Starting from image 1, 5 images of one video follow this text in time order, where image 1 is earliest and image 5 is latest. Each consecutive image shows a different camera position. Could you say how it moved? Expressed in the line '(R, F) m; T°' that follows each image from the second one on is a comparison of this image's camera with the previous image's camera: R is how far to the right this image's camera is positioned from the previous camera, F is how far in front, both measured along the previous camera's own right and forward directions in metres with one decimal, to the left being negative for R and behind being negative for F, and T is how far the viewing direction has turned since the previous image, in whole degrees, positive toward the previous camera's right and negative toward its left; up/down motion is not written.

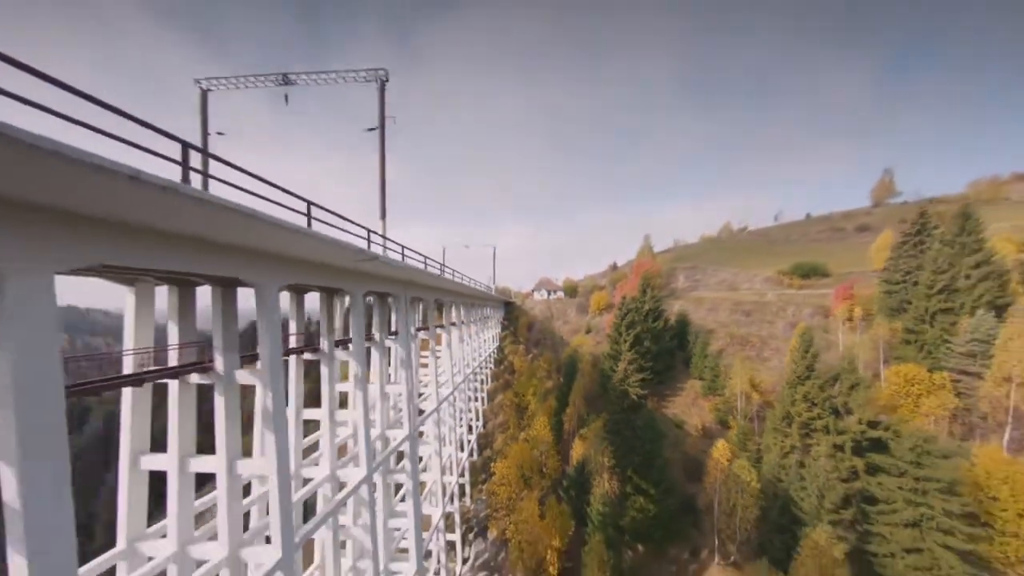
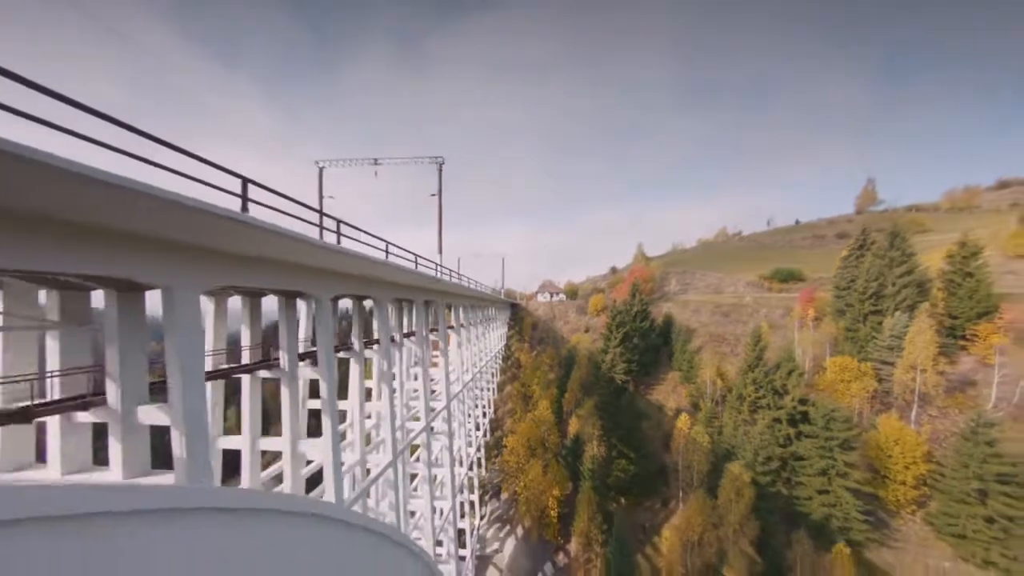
(-0.5, -5.5) m; -1°
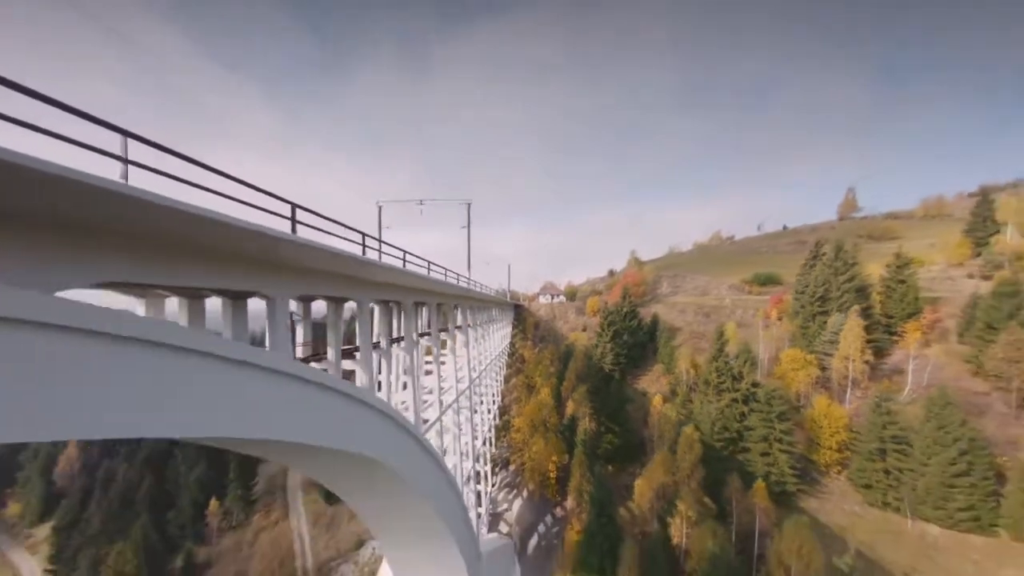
(-0.5, -5.8) m; 0°
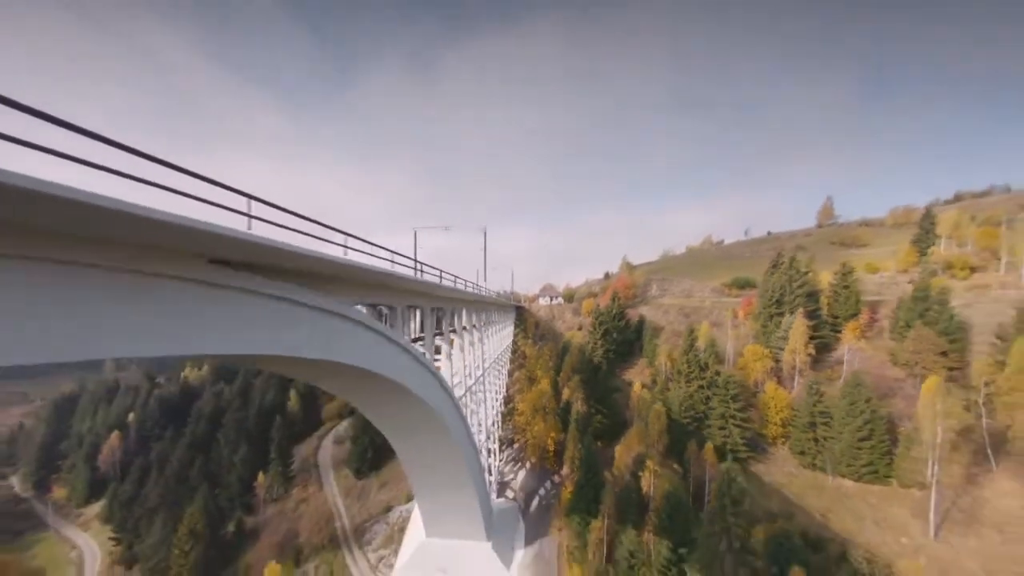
(-0.6, -6.3) m; 0°
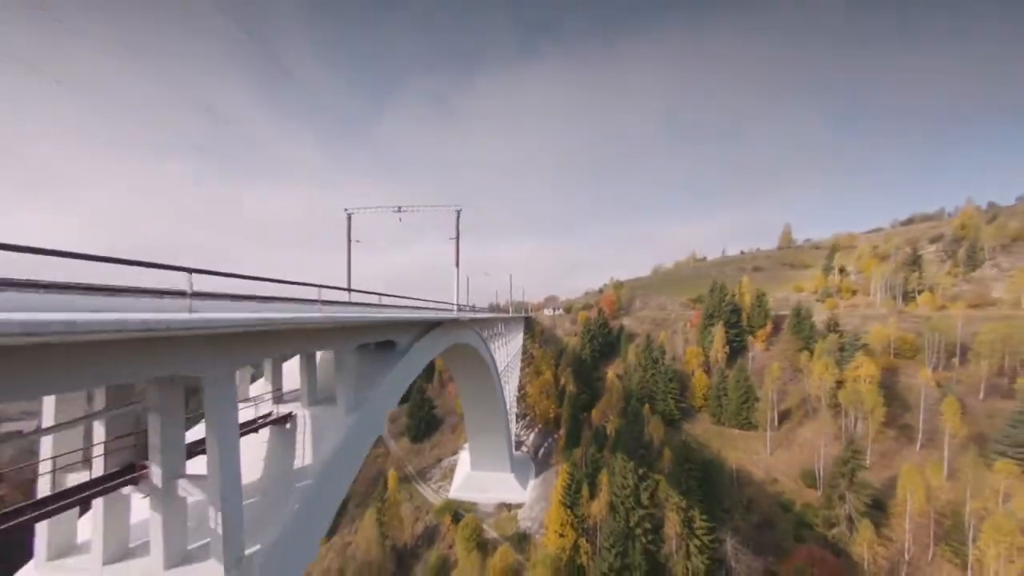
(-1.5, -18.0) m; -1°
